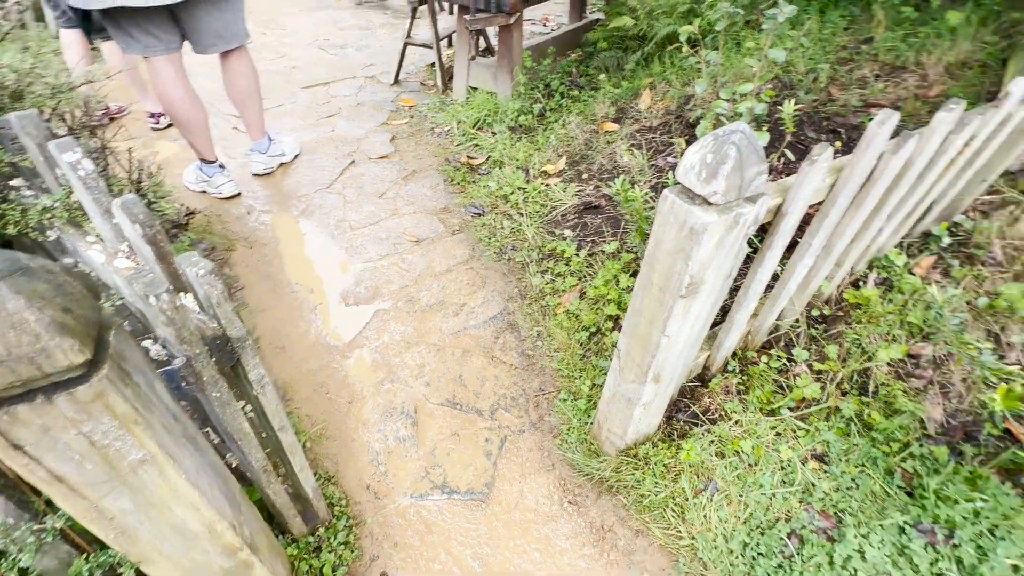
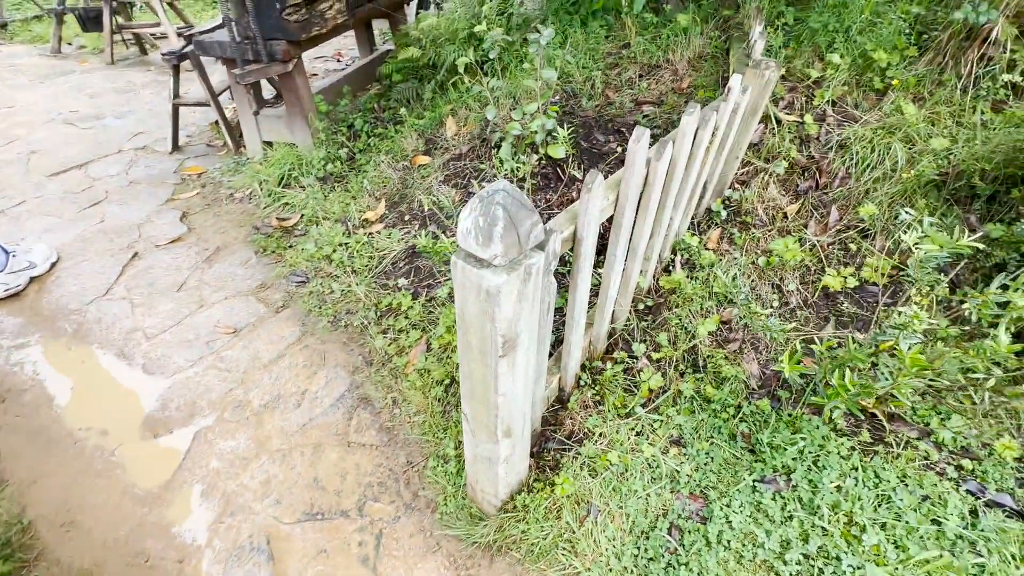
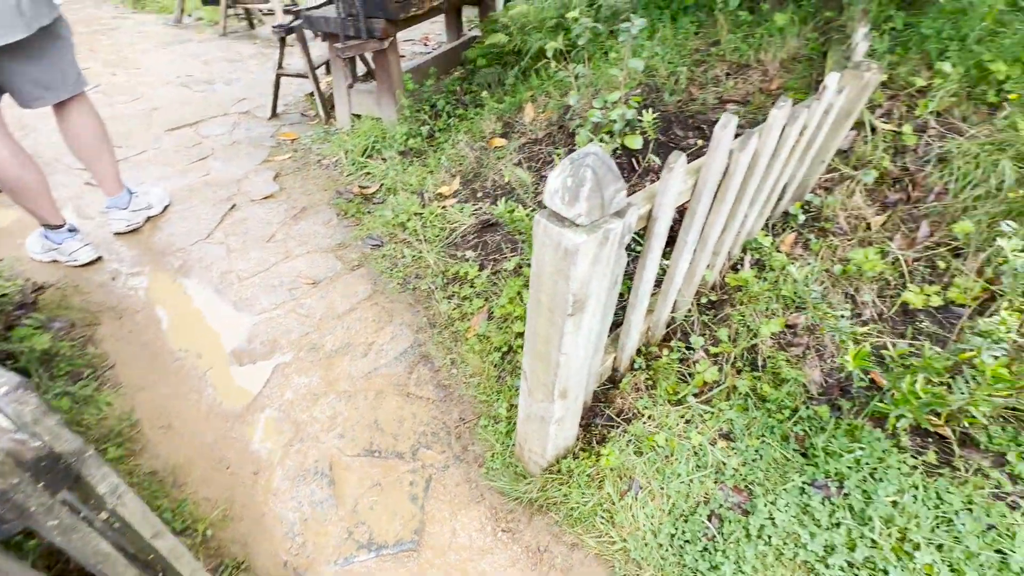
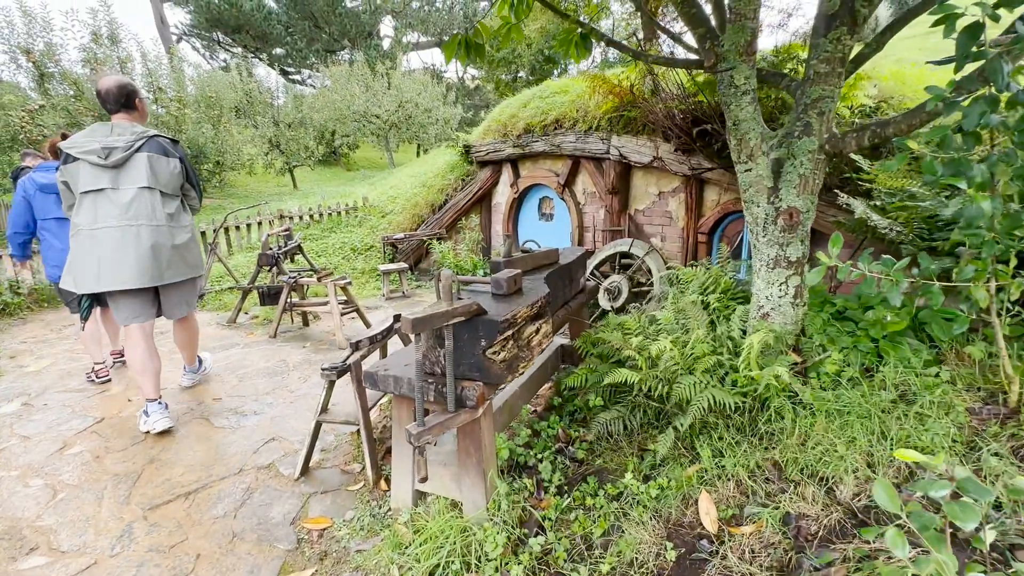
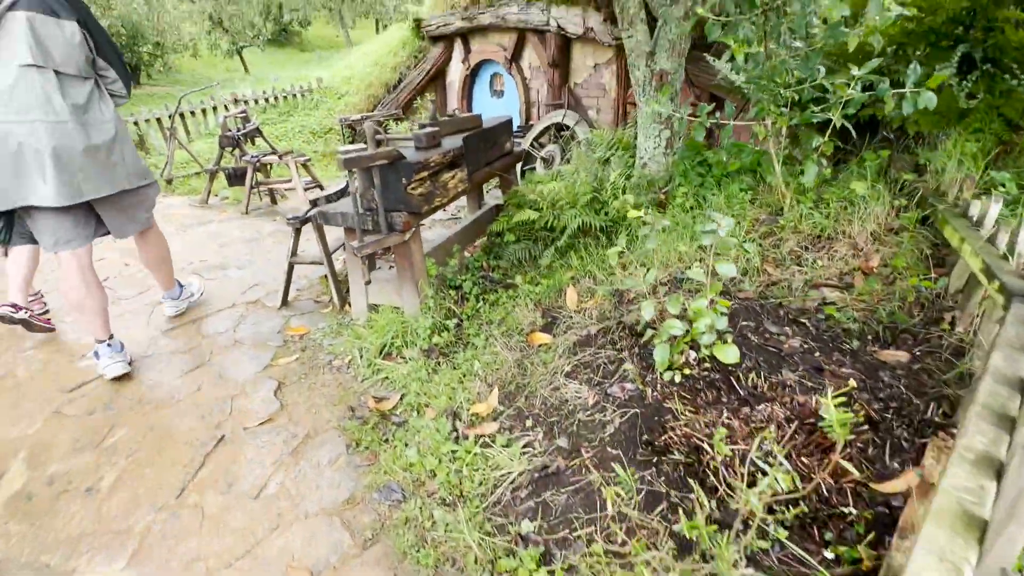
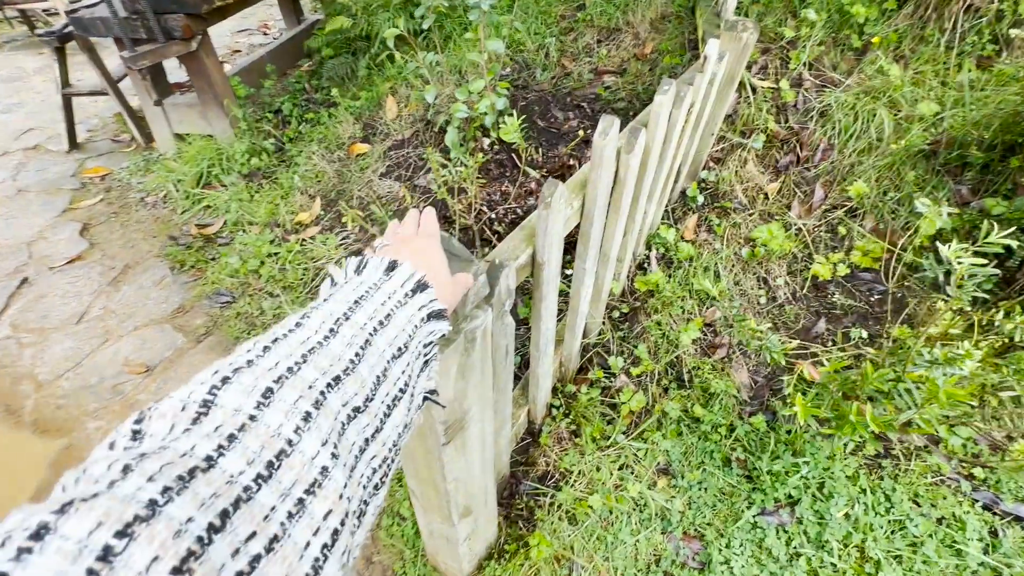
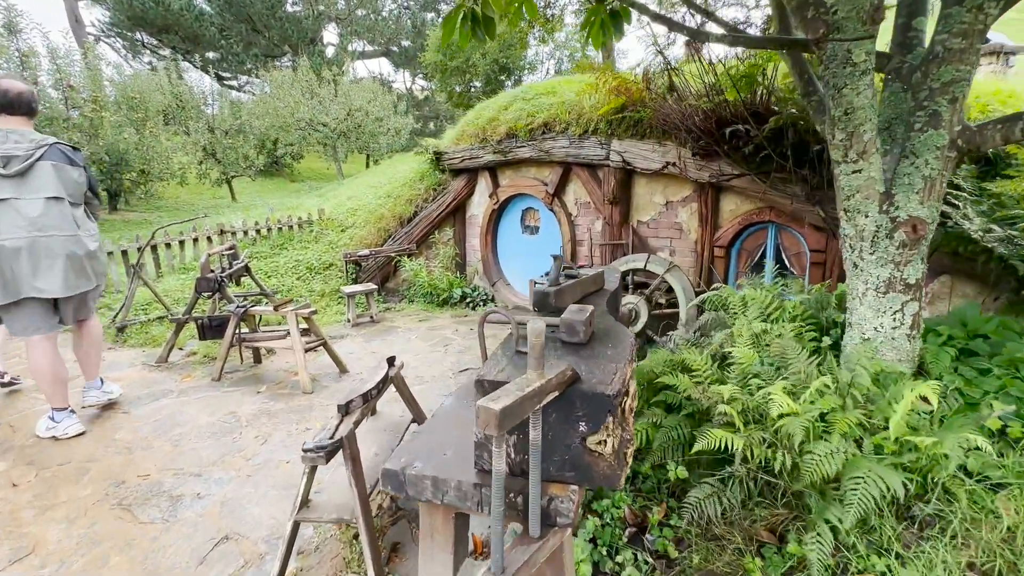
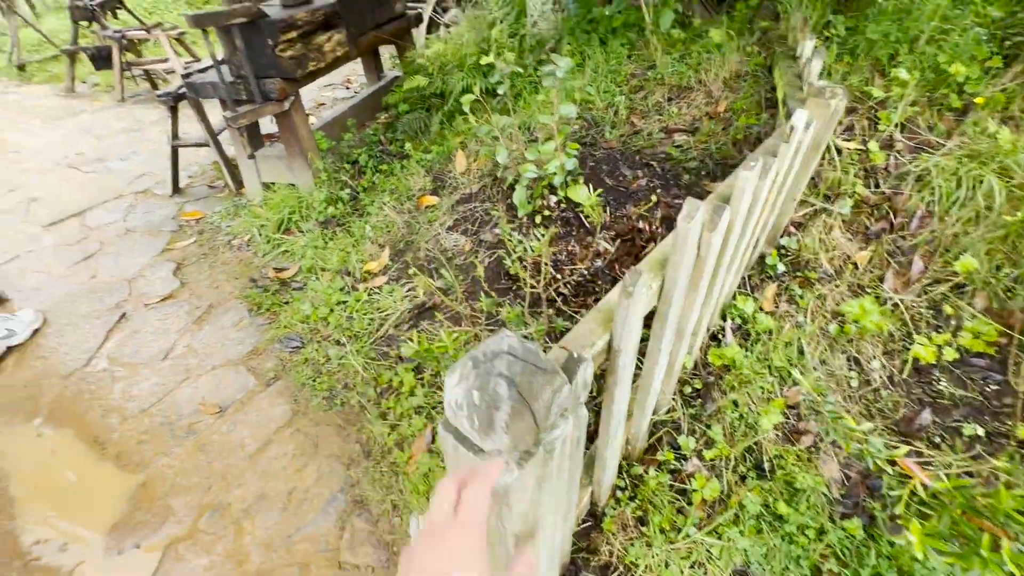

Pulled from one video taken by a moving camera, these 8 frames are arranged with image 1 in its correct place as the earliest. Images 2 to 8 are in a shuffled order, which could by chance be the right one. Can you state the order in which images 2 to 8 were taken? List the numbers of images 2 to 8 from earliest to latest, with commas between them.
3, 2, 6, 8, 5, 4, 7
